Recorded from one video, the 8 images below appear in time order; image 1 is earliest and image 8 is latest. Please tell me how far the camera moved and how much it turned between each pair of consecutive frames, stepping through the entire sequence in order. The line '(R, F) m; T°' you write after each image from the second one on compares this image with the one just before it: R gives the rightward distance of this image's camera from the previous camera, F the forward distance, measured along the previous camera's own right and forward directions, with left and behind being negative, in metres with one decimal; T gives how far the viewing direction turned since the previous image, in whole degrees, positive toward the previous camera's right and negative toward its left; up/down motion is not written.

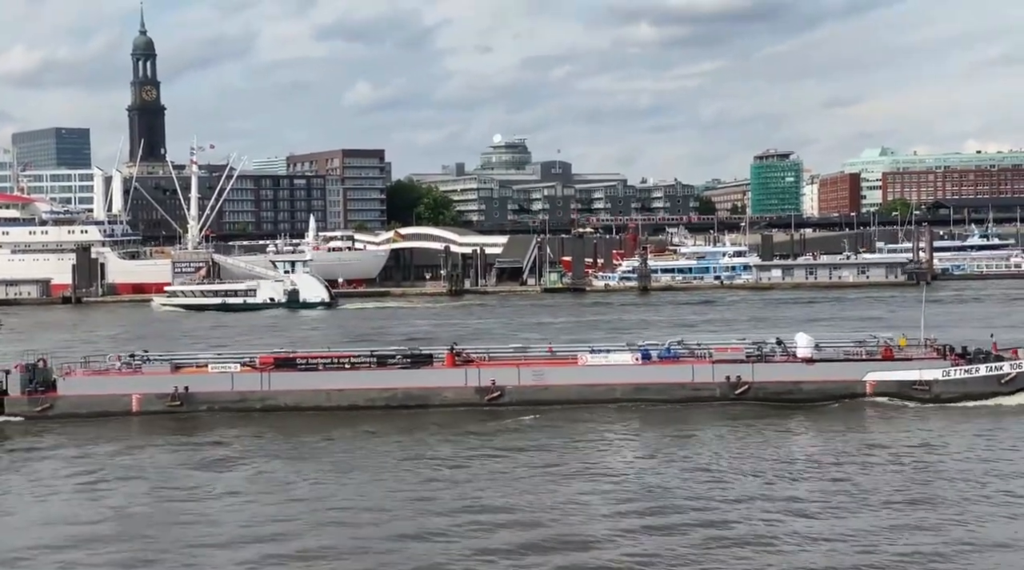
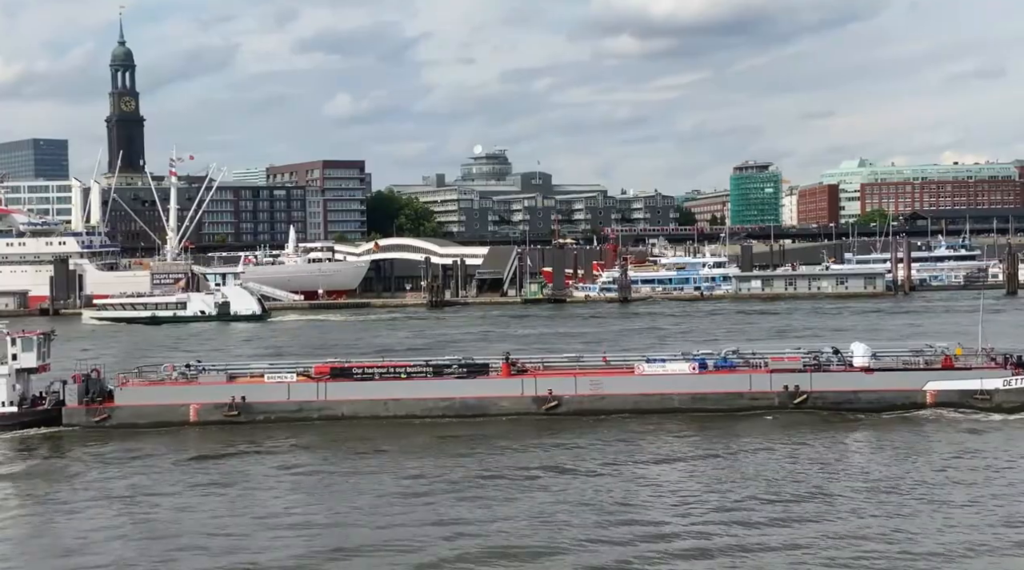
(-0.6, 0.0) m; -1°
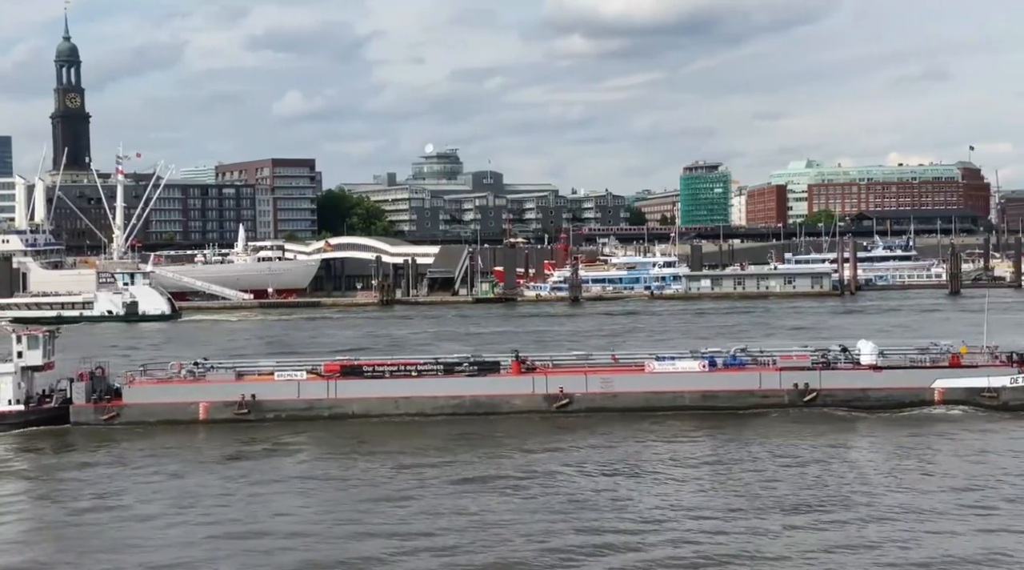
(-0.7, 0.0) m; +1°
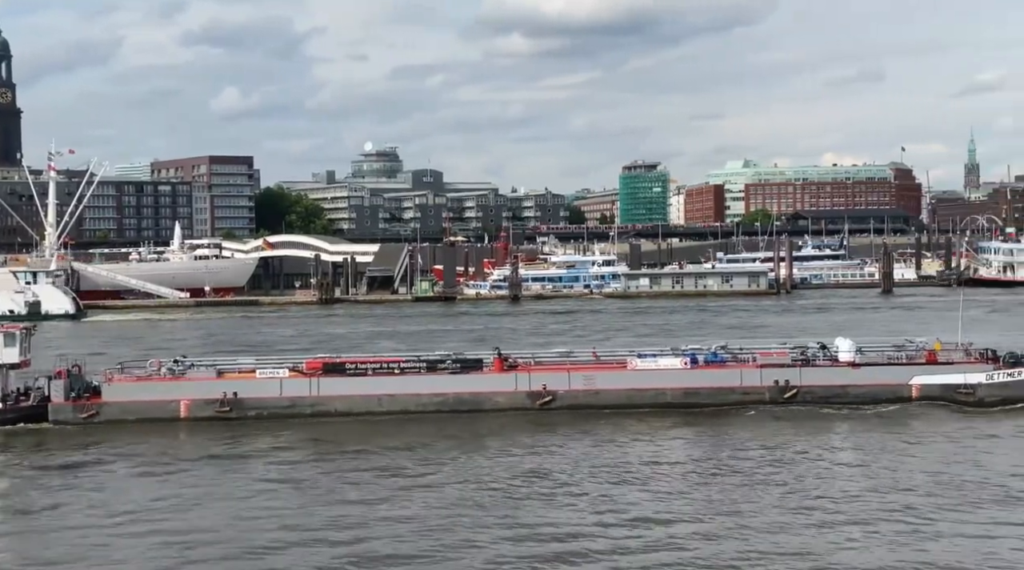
(-0.5, 0.0) m; +2°
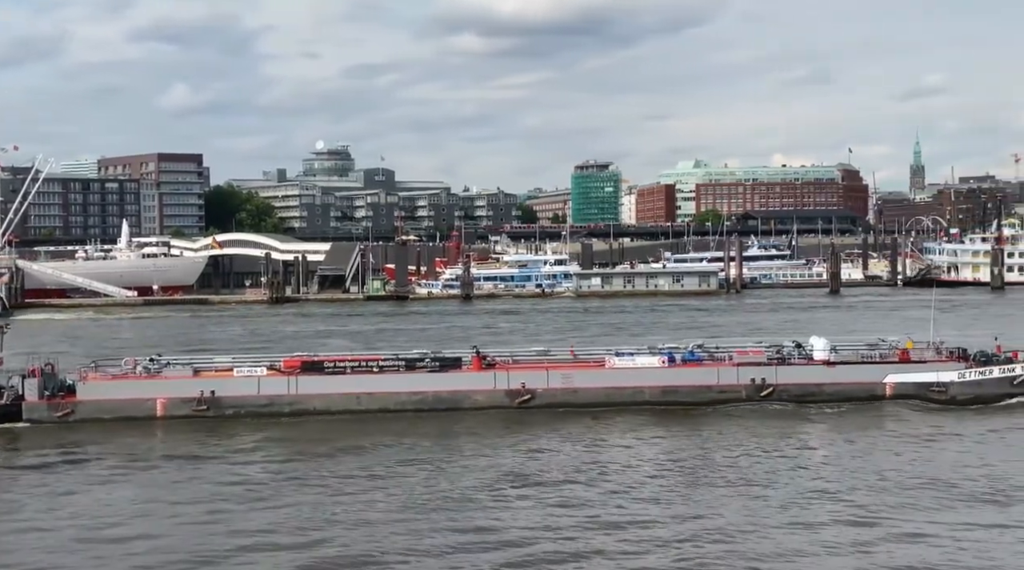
(-0.4, 0.0) m; +2°
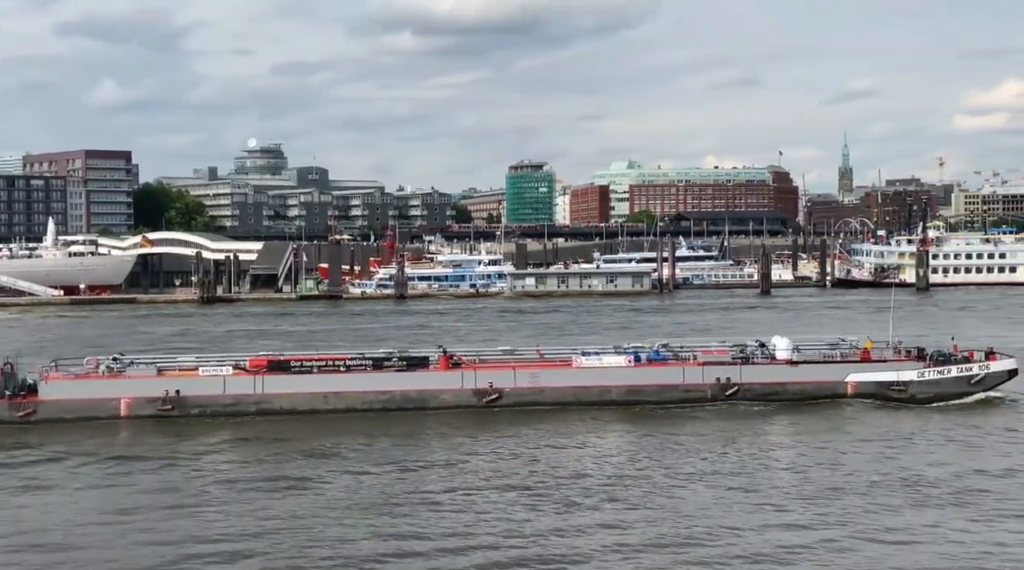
(-0.4, 0.0) m; +3°
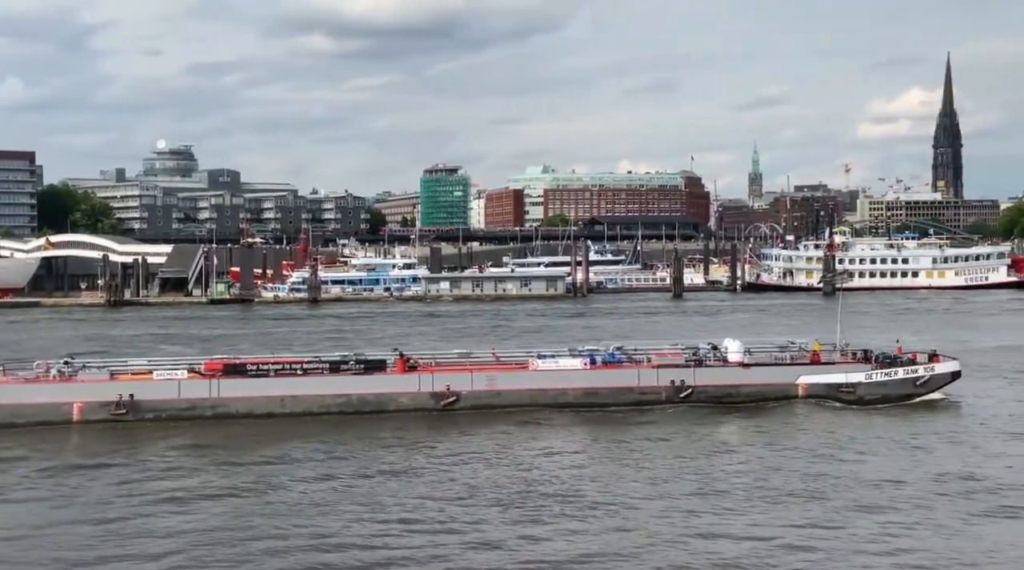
(-0.5, 0.0) m; +3°
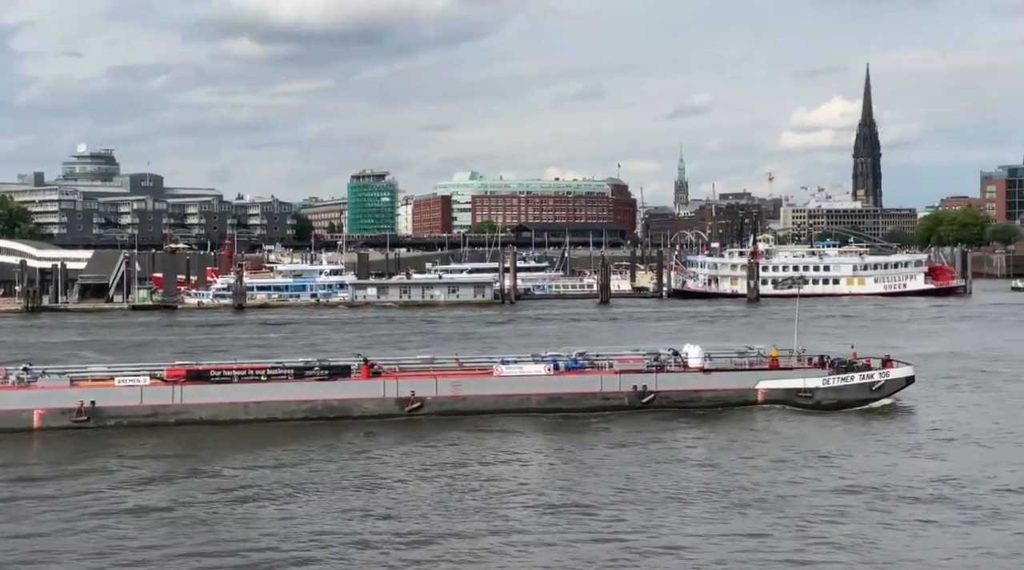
(-0.5, 0.0) m; +3°
